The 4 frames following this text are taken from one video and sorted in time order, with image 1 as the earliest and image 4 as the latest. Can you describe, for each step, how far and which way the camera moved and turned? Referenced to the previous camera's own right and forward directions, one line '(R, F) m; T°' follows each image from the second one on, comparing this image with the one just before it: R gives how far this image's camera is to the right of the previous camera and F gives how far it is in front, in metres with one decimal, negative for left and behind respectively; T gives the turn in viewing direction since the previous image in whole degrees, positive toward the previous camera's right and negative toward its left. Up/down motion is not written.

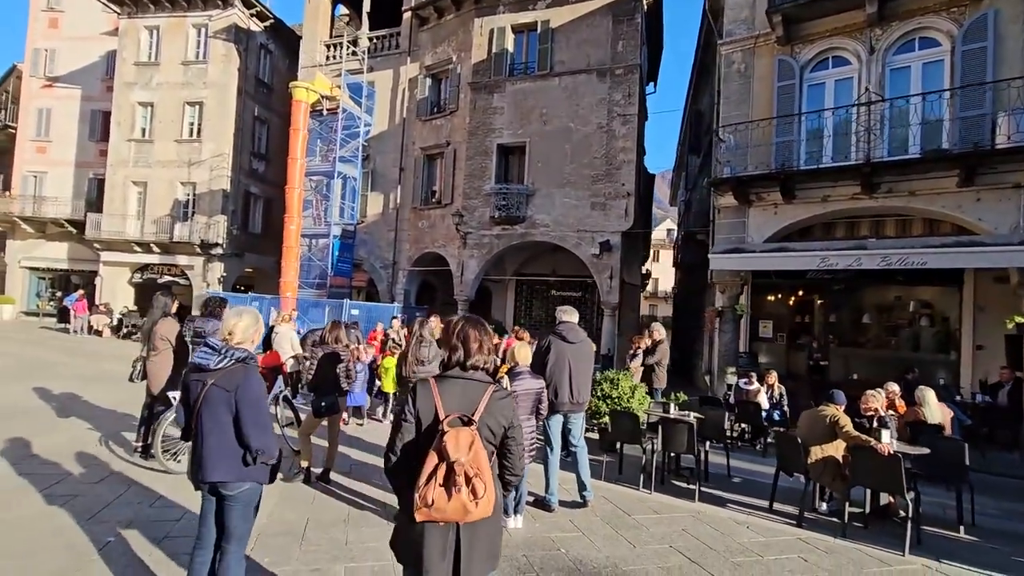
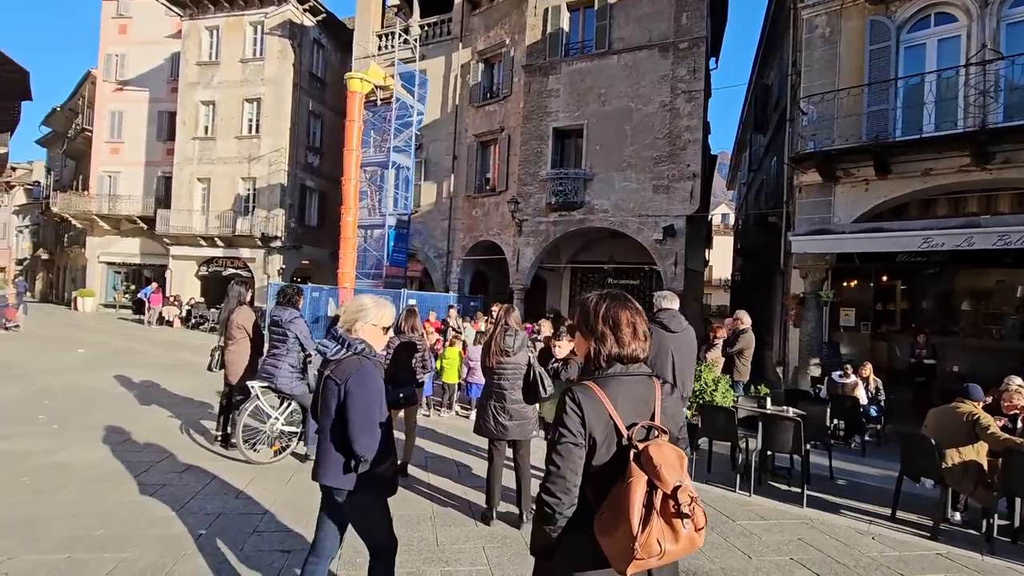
(-0.4, +0.4) m; -5°
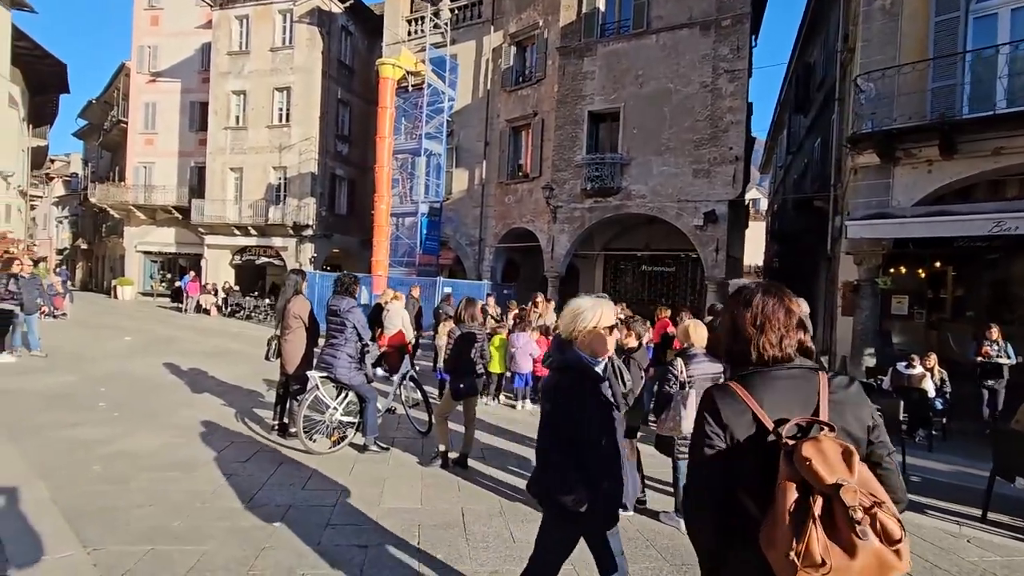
(-0.4, +0.2) m; -2°
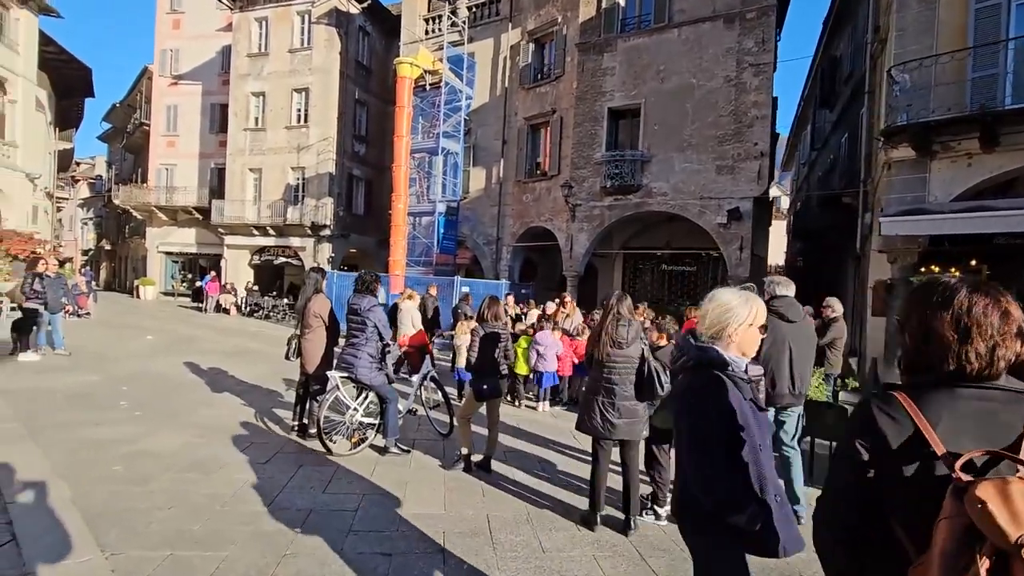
(-0.1, +0.2) m; -2°
